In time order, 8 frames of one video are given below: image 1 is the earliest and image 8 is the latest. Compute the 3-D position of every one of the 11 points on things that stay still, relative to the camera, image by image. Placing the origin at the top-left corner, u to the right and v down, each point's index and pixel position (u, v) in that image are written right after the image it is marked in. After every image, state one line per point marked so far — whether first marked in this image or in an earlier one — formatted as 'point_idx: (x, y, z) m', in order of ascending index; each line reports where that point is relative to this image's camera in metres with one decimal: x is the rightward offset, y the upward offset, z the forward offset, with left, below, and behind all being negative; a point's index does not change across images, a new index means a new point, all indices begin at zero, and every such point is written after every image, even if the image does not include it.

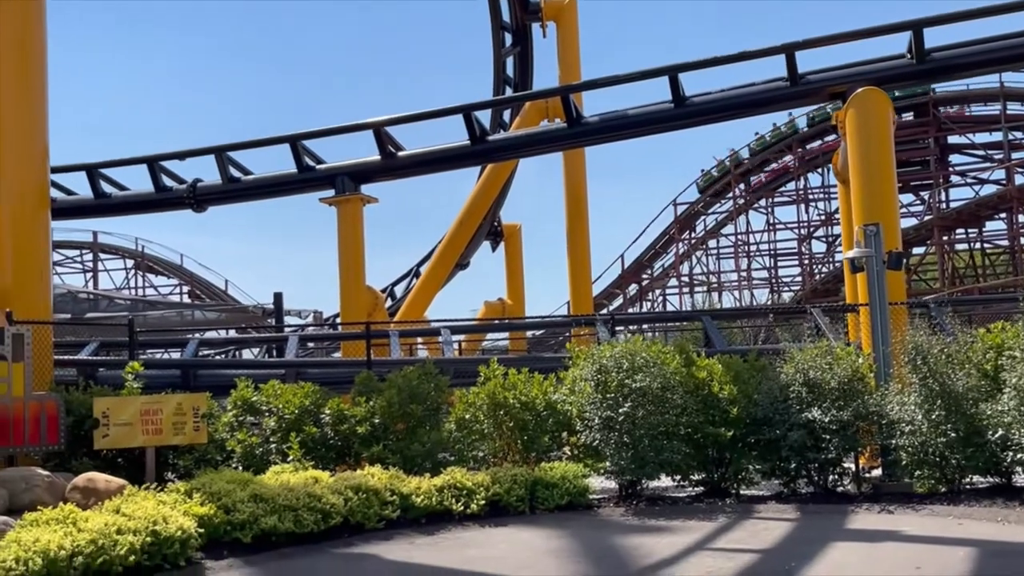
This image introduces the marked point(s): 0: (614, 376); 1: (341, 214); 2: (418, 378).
0: (+0.8, -0.7, +9.0) m
1: (-2.2, +0.9, +14.1) m
2: (-0.8, -0.8, +9.5) m
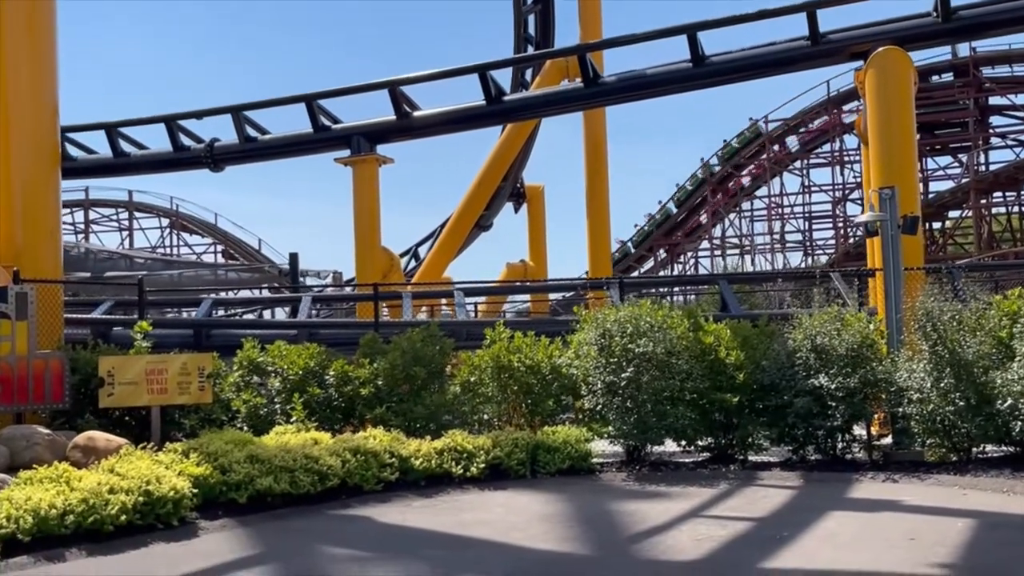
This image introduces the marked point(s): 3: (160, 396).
0: (+0.8, -0.4, +8.8) m
1: (-2.0, +1.4, +14.0) m
2: (-0.8, -0.5, +9.5) m
3: (-2.8, -0.8, +8.7) m
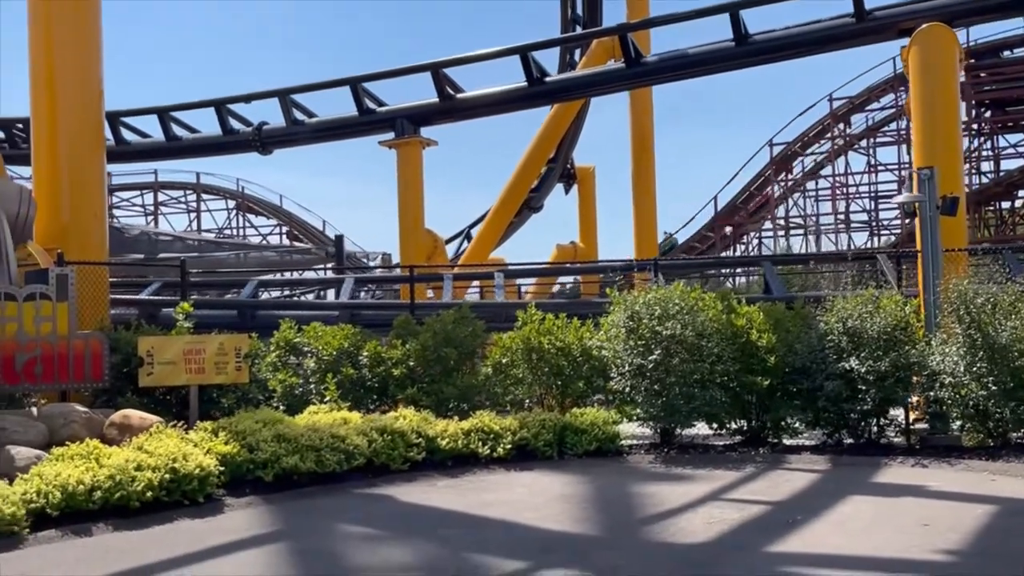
0: (+1.1, -0.3, +8.8) m
1: (-1.4, +1.7, +14.1) m
2: (-0.5, -0.3, +9.5) m
3: (-2.5, -0.7, +8.9) m
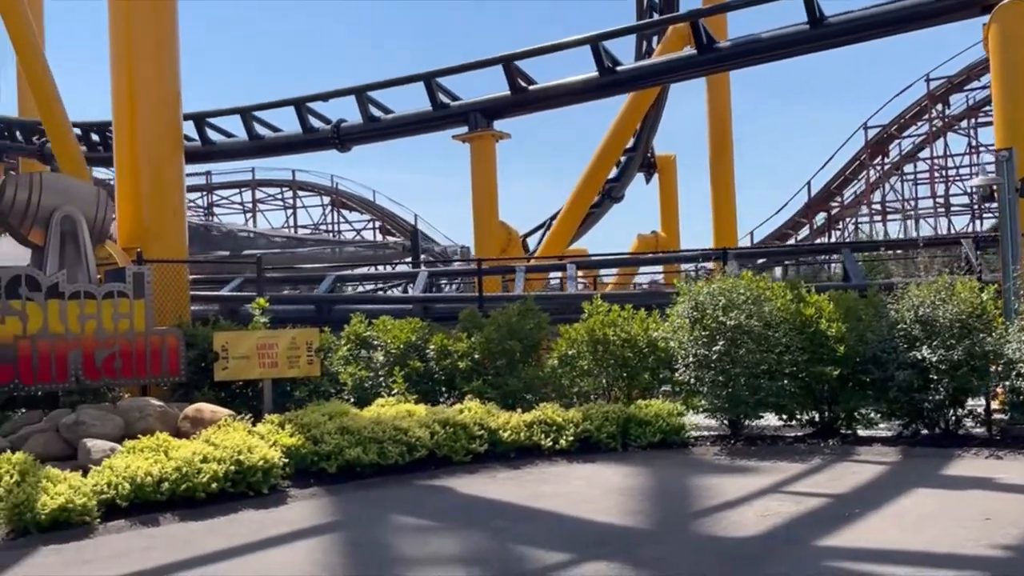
0: (+1.6, -0.2, +8.7) m
1: (-0.5, +1.8, +14.2) m
2: (0.0, -0.2, +9.6) m
3: (-2.0, -0.7, +9.2) m
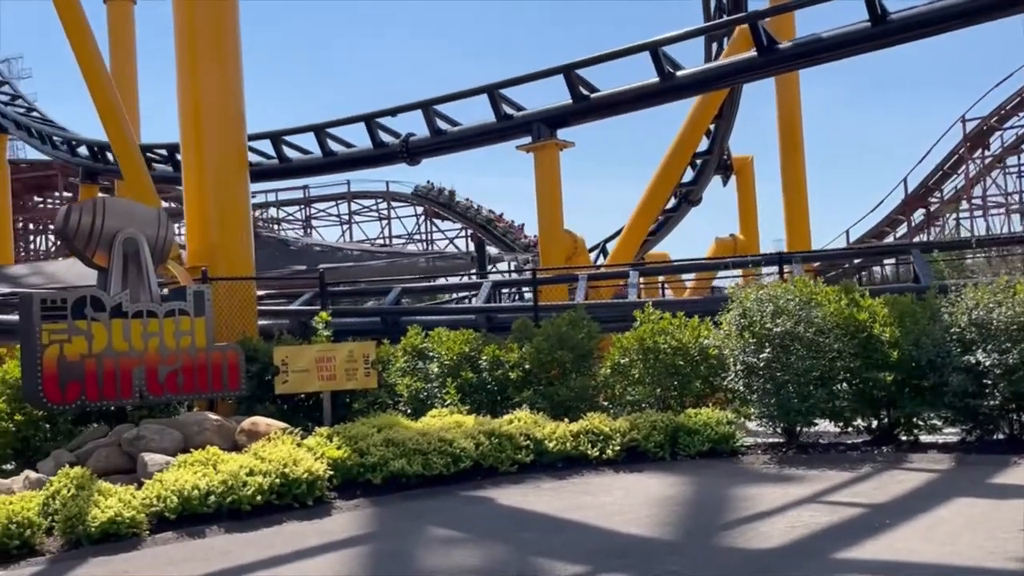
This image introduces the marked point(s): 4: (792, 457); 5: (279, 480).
0: (+1.9, -0.2, +8.6) m
1: (+0.3, +1.7, +14.3) m
2: (+0.5, -0.3, +9.6) m
3: (-1.6, -0.8, +9.4) m
4: (+2.1, -1.3, +8.3) m
5: (-1.5, -1.2, +7.2) m
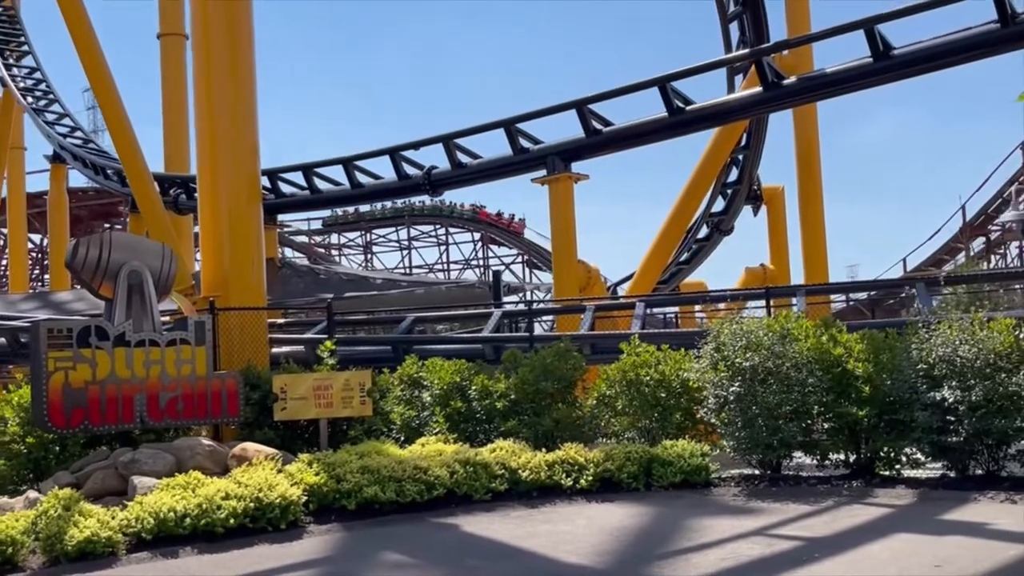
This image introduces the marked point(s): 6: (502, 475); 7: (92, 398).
0: (+1.8, -0.5, +8.8) m
1: (+0.5, +1.3, +14.5) m
2: (+0.4, -0.6, +9.9) m
3: (-1.7, -1.1, +9.7) m
4: (+1.9, -1.5, +8.4) m
5: (-1.8, -1.5, +7.5) m
6: (-0.1, -1.4, +8.4) m
7: (-3.5, -0.9, +9.1) m
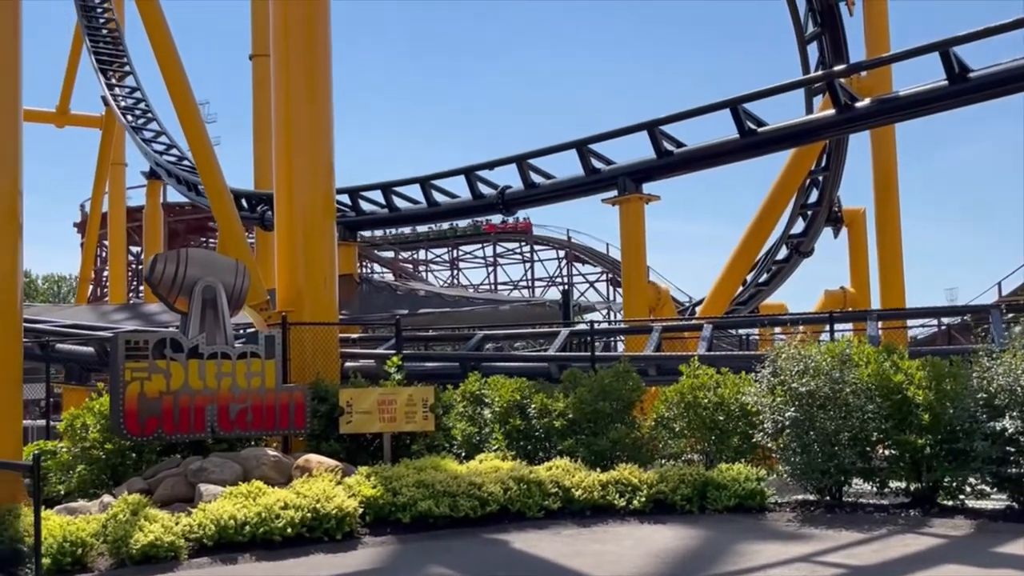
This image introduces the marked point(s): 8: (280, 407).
0: (+2.2, -0.7, +8.7) m
1: (+1.5, +1.0, +14.6) m
2: (+0.9, -0.8, +9.9) m
3: (-1.1, -1.2, +10.0) m
4: (+2.3, -1.7, +8.3) m
5: (-1.4, -1.6, +7.7) m
6: (+0.3, -1.6, +8.5) m
7: (-3.0, -1.0, +9.4) m
8: (-2.1, -1.1, +9.9) m
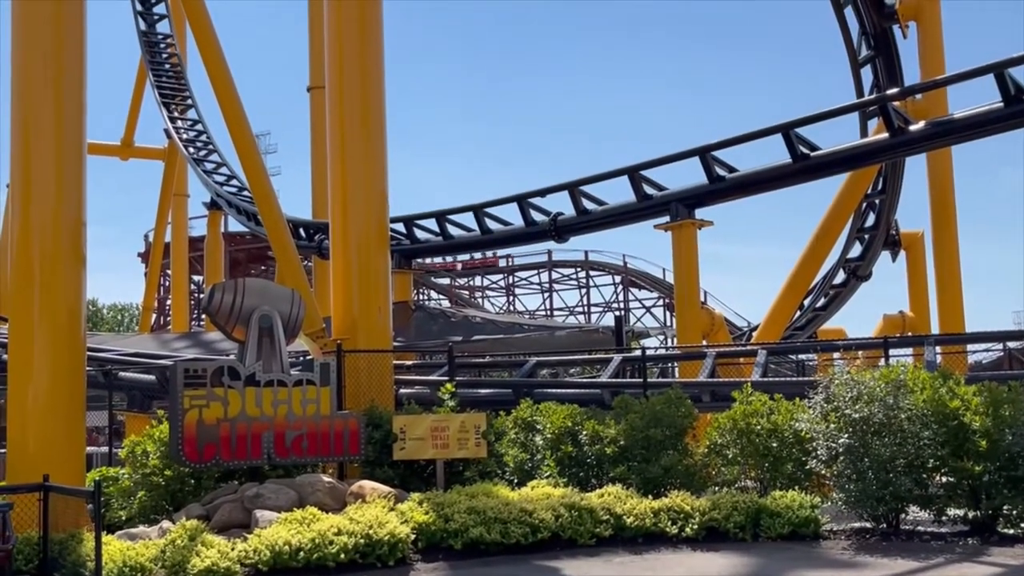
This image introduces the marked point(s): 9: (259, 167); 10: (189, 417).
0: (+2.6, -0.9, +8.7) m
1: (+2.2, +0.7, +14.6) m
2: (+1.4, -1.0, +9.9) m
3: (-0.7, -1.5, +10.0) m
4: (+2.7, -1.9, +8.2) m
5: (-1.1, -1.8, +7.8) m
6: (+0.7, -1.8, +8.5) m
7: (-2.5, -1.3, +9.6) m
8: (-1.6, -1.3, +10.0) m
9: (-3.8, +1.8, +16.5) m
10: (-2.8, -1.1, +9.5) m
